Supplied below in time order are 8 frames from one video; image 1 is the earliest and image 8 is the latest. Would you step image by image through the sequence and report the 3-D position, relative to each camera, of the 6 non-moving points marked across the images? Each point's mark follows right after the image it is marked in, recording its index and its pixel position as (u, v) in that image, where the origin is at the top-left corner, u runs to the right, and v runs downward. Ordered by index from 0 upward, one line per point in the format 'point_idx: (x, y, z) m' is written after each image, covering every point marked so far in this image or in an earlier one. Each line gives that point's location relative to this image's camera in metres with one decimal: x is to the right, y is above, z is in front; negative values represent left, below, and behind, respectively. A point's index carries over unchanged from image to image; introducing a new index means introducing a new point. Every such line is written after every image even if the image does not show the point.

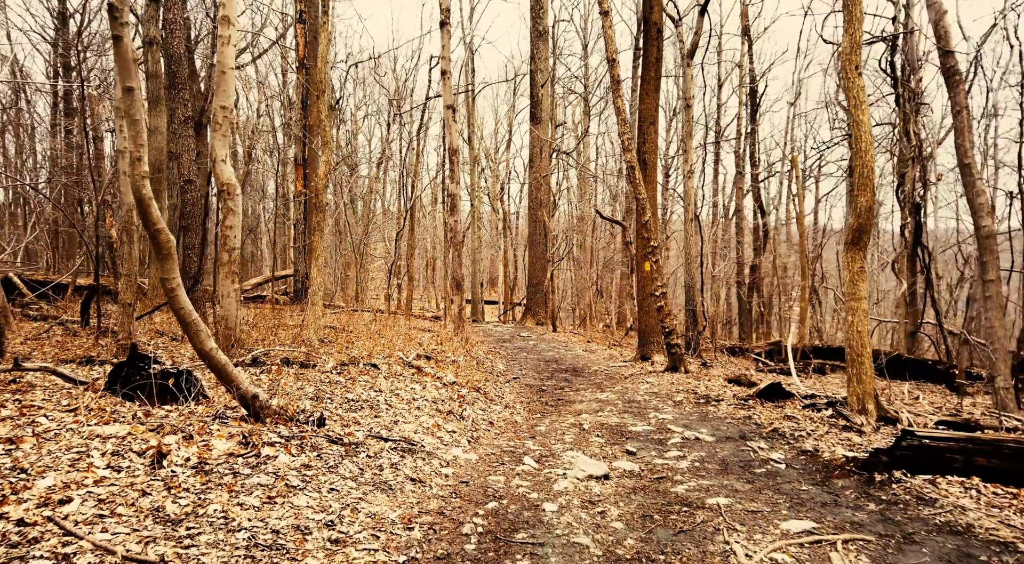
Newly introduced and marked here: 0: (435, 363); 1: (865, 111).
0: (-1.2, -1.3, +10.9) m
1: (+3.9, +1.9, +7.7) m
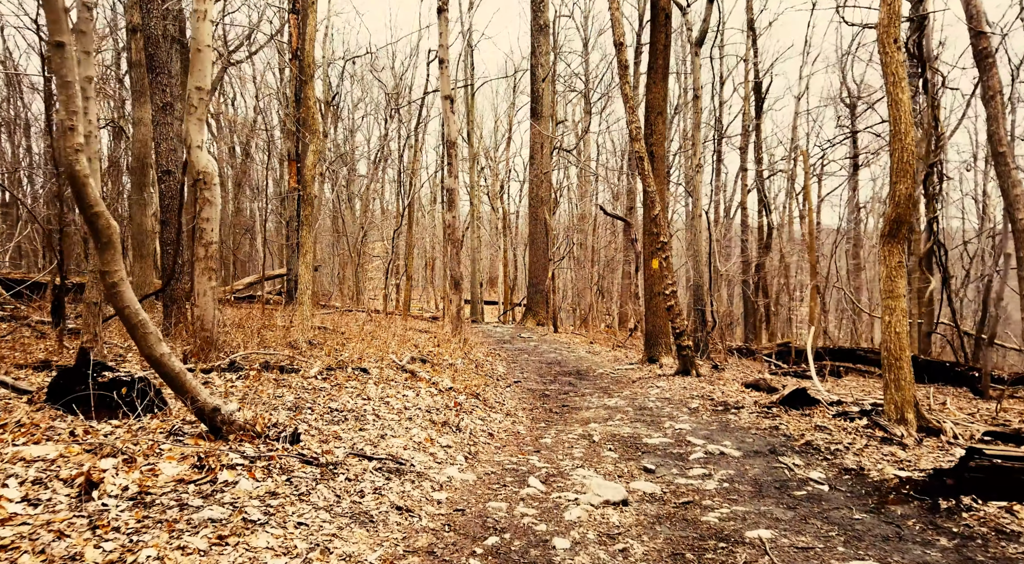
0: (-1.2, -1.3, +10.1) m
1: (+3.9, +1.9, +6.9) m
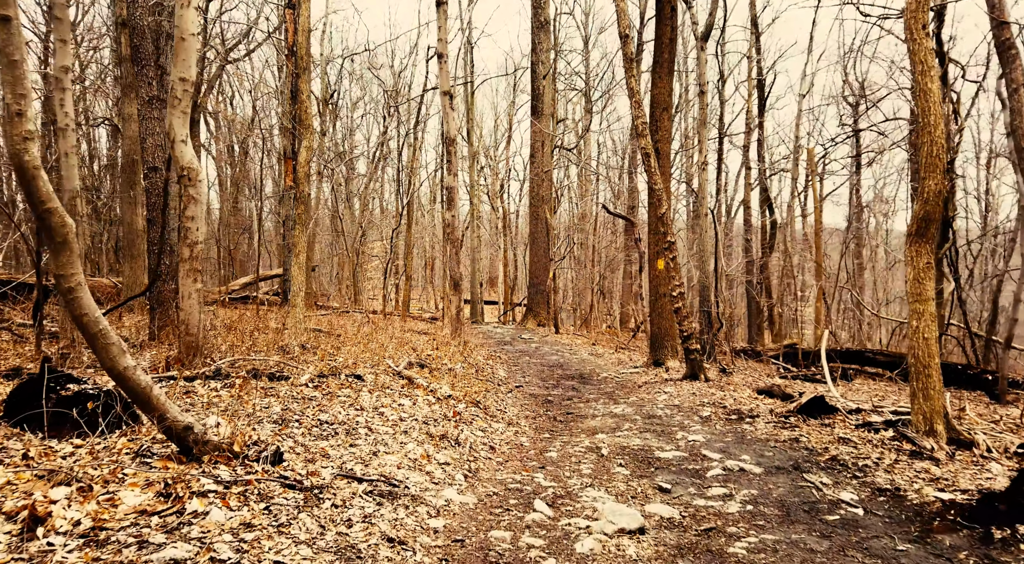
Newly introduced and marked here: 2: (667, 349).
0: (-1.2, -1.3, +9.7) m
1: (+3.9, +1.9, +6.5) m
2: (+3.1, -1.4, +14.1) m
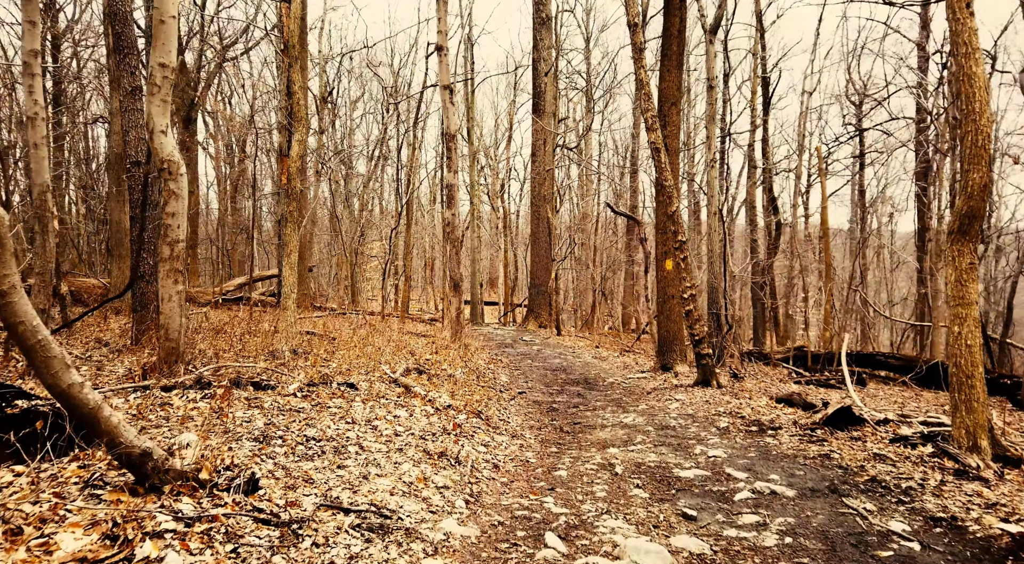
0: (-1.1, -1.3, +9.1) m
1: (+4.0, +1.9, +5.9) m
2: (+3.2, -1.4, +13.5) m
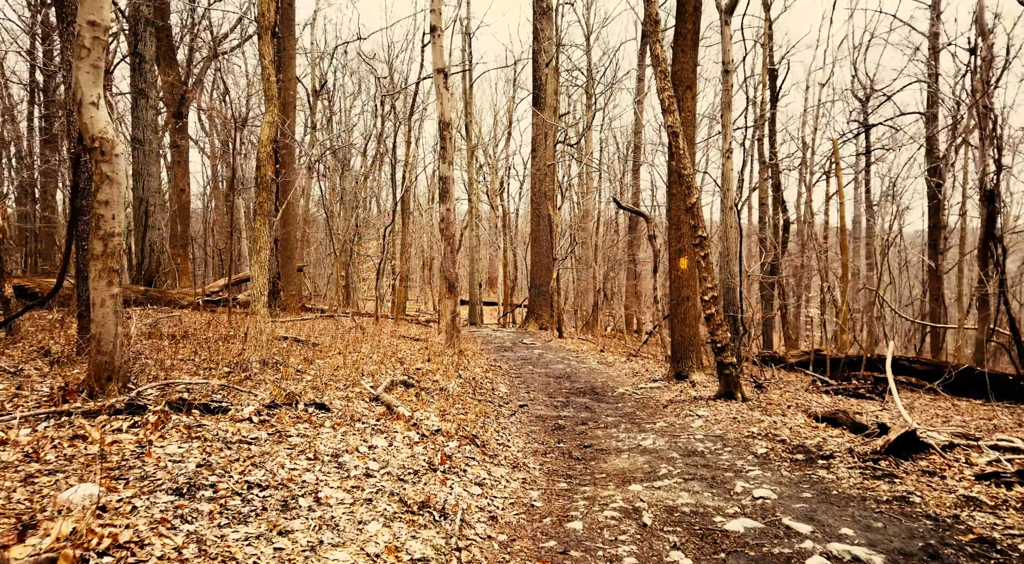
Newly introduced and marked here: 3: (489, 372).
0: (-1.1, -1.3, +7.9) m
1: (+4.0, +1.9, +4.8) m
2: (+3.2, -1.4, +12.4) m
3: (-0.4, -1.7, +12.8) m
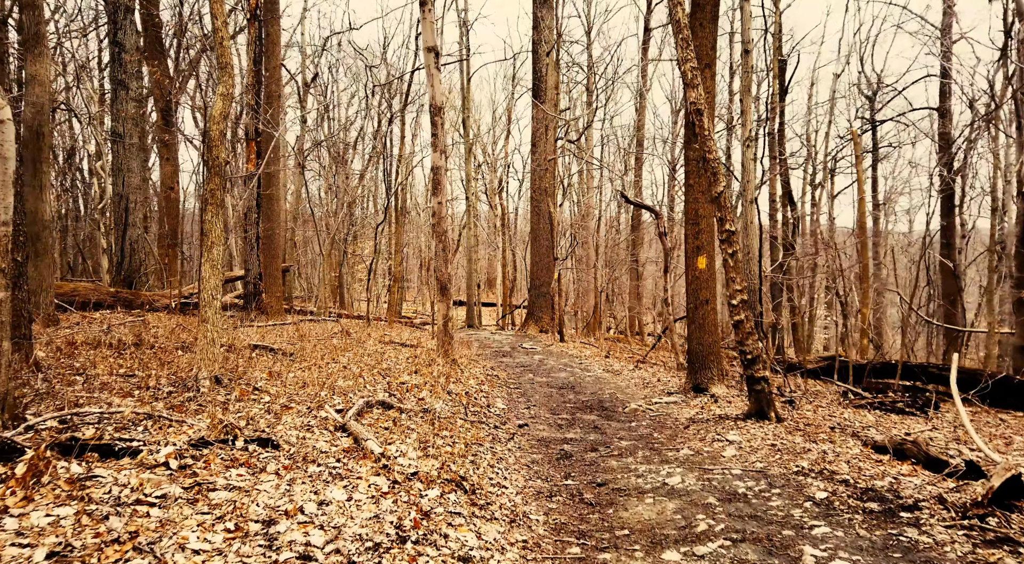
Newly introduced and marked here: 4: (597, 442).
0: (-1.2, -1.3, +6.6) m
1: (+4.0, +1.9, +3.4) m
2: (+3.1, -1.4, +11.0) m
3: (-0.5, -1.7, +11.5) m
4: (+1.0, -1.9, +8.2) m
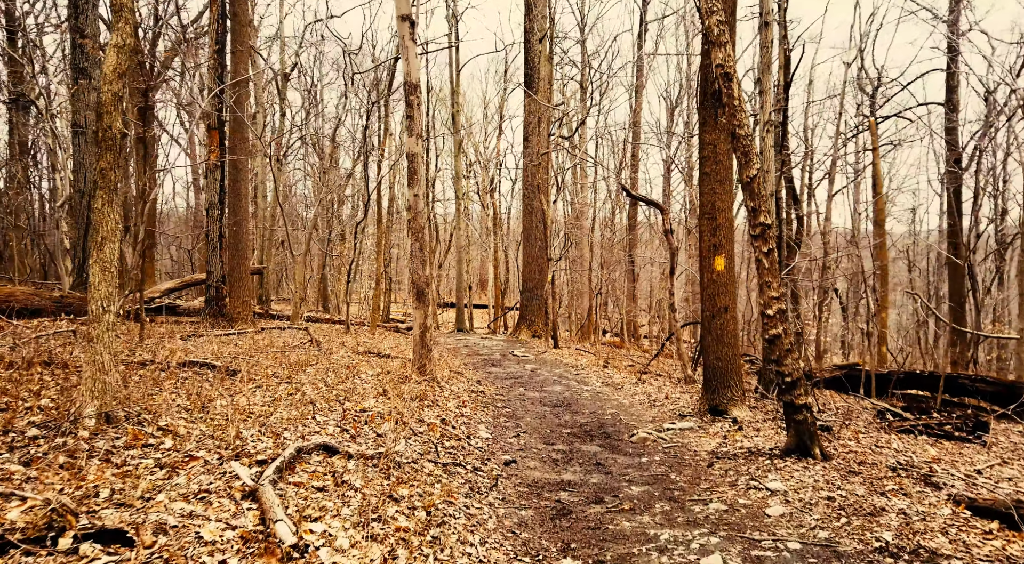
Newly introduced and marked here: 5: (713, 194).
0: (-1.3, -1.4, +4.9) m
1: (+3.8, +1.8, +1.8) m
2: (+2.9, -1.5, +9.4) m
3: (-0.6, -1.7, +9.9) m
4: (+0.9, -1.9, +6.6) m
5: (+2.7, +1.2, +9.5) m
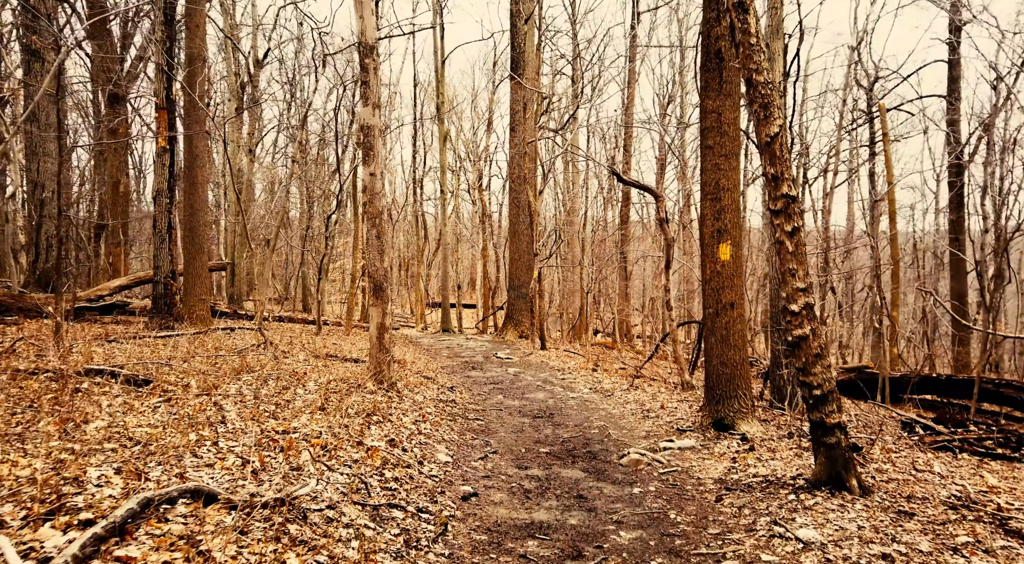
0: (-1.6, -1.3, +3.5) m
1: (+3.5, +1.9, +0.4) m
2: (+2.6, -1.4, +7.9) m
3: (-1.0, -1.7, +8.4) m
4: (+0.5, -1.8, +5.1) m
5: (+2.4, +1.3, +8.1) m
